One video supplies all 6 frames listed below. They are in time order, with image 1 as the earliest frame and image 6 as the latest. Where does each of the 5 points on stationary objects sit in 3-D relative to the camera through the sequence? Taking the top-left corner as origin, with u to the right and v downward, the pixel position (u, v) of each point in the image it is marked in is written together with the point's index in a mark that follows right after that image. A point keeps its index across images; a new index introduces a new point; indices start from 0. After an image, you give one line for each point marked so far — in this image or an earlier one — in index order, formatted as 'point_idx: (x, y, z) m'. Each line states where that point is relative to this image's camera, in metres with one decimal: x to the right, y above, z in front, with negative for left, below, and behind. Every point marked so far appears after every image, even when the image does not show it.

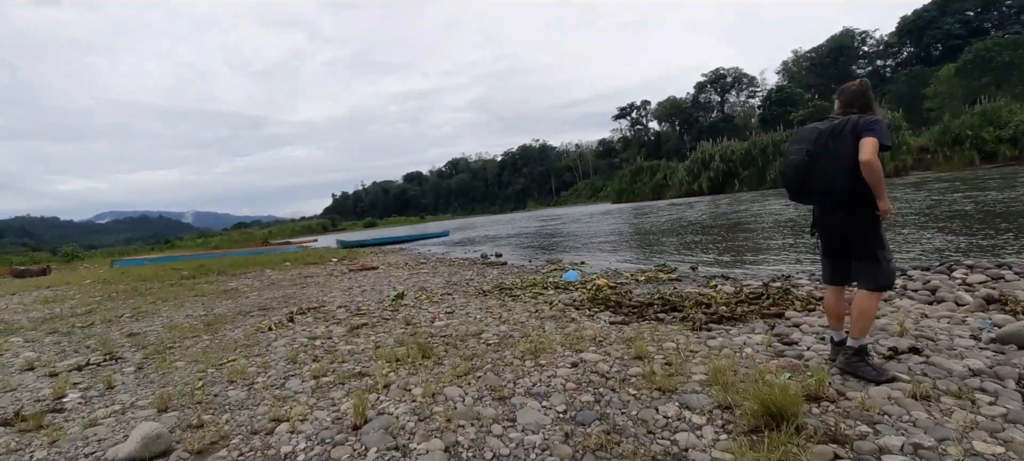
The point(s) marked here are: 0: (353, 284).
0: (-4.7, -1.6, +13.7) m
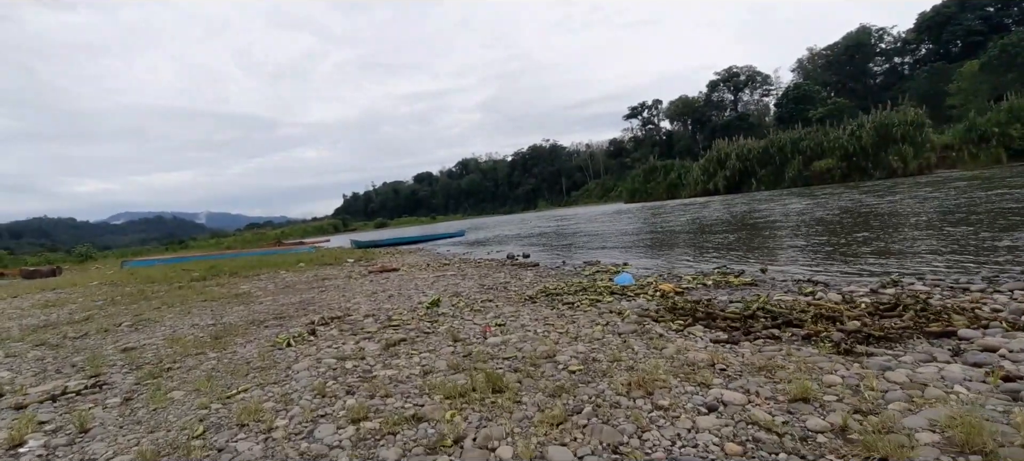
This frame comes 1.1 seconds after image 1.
0: (-3.7, -1.5, +12.4) m
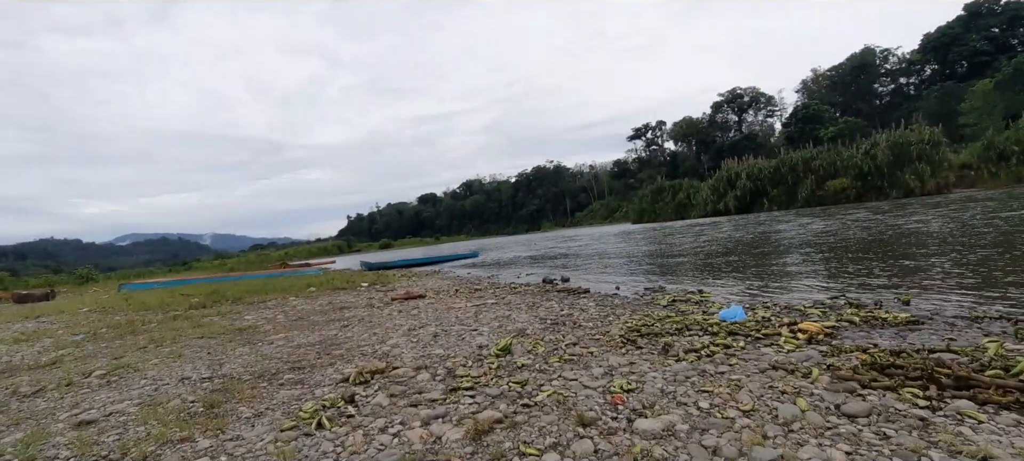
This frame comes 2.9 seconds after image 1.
0: (-2.2, -2.0, +10.1) m
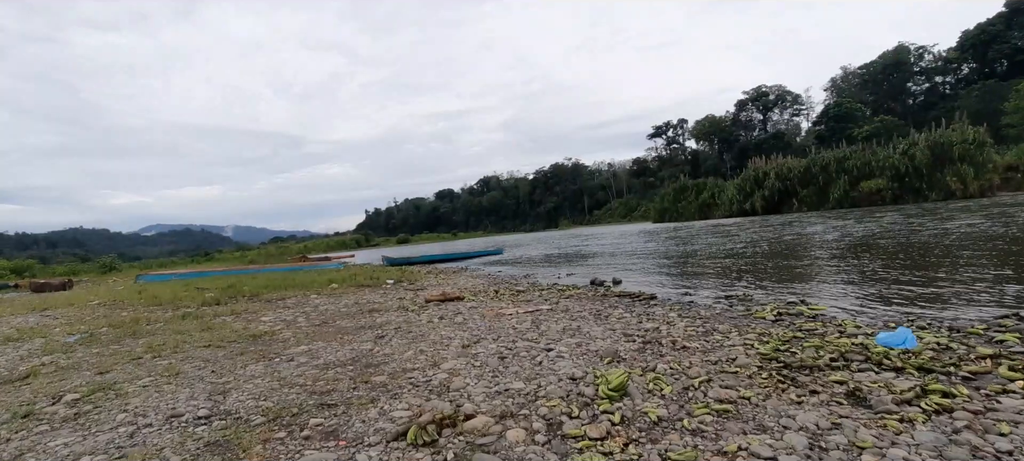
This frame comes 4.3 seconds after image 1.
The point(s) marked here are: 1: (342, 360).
0: (-1.0, -1.8, +8.2) m
1: (-2.5, -1.9, +6.6) m
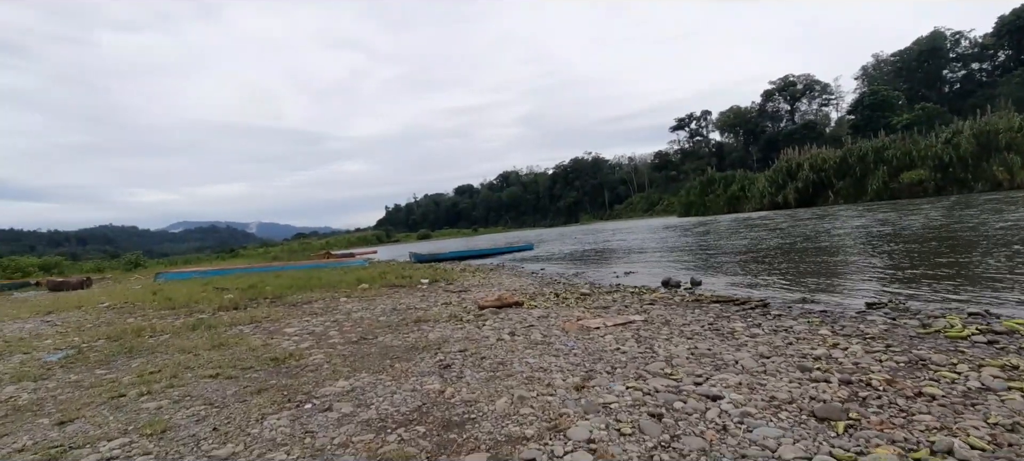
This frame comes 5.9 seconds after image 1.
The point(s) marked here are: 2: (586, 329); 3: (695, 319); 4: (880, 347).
0: (+0.5, -1.7, +6.0) m
1: (-1.0, -1.7, +4.4) m
2: (+1.3, -1.7, +8.2) m
3: (+3.5, -1.7, +8.7) m
4: (+5.0, -1.6, +6.3) m
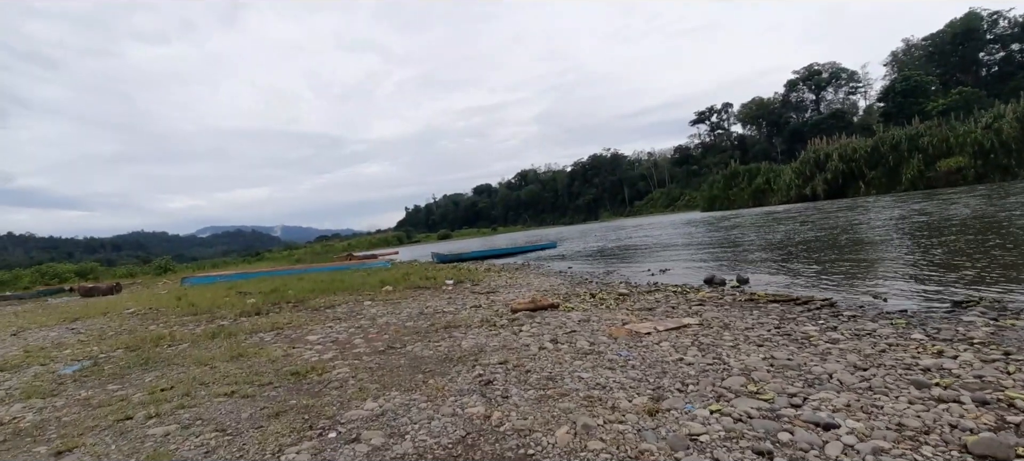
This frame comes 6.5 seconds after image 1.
0: (+1.1, -1.6, +5.2) m
1: (-0.5, -1.7, +3.7) m
2: (+2.0, -1.7, +7.4) m
3: (+4.1, -1.5, +7.8) m
4: (+5.5, -1.4, +5.3) m
